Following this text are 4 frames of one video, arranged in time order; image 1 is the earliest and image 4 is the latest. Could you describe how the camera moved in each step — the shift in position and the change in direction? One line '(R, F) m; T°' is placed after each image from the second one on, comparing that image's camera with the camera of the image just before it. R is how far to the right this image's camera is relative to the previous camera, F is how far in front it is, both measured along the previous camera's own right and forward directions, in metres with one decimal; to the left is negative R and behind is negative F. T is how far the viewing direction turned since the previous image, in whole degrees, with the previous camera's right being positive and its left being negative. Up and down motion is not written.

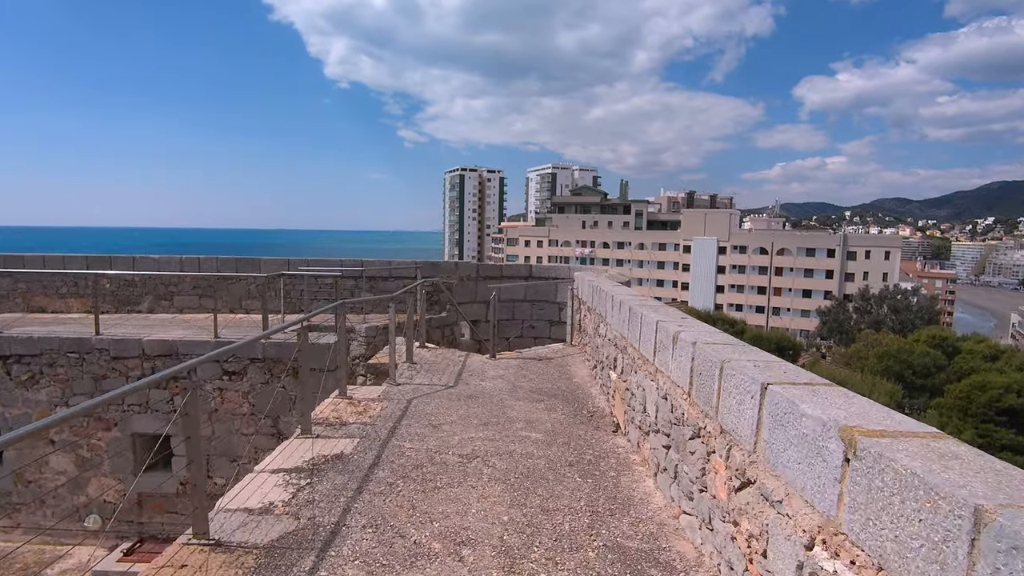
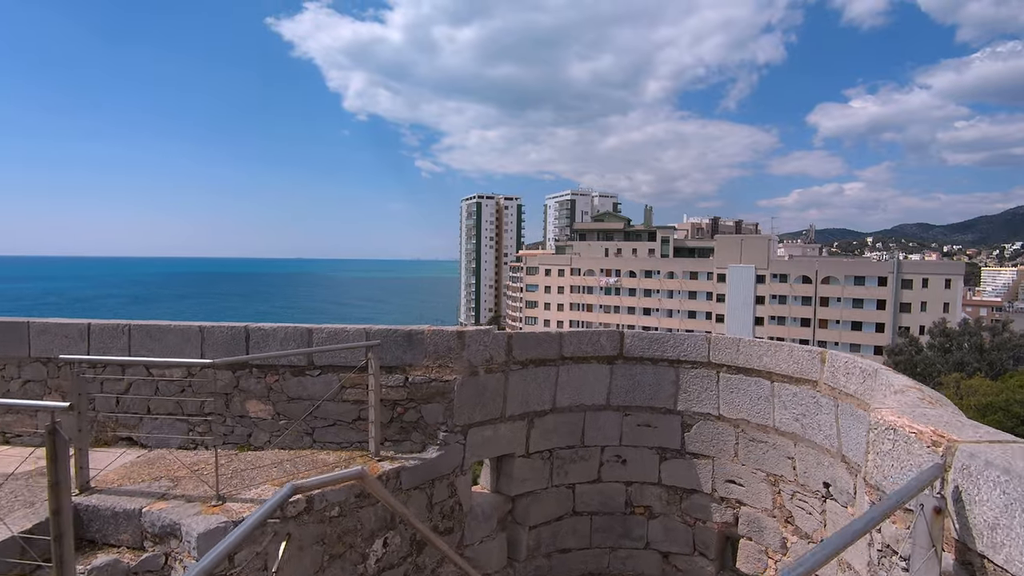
(-0.4, +5.0) m; -2°
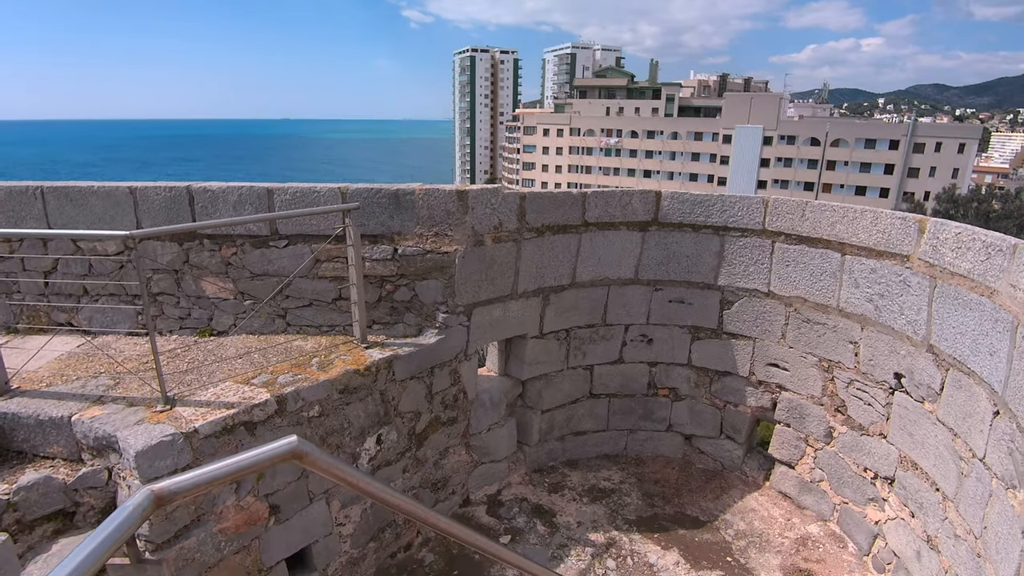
(-0.1, +0.8) m; 0°
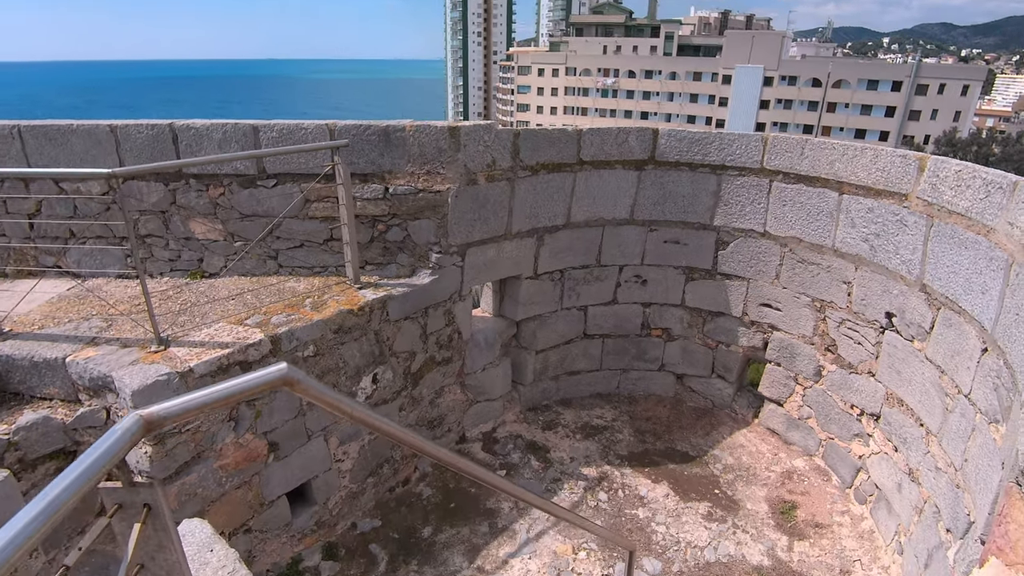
(0.0, 0.0) m; +1°
